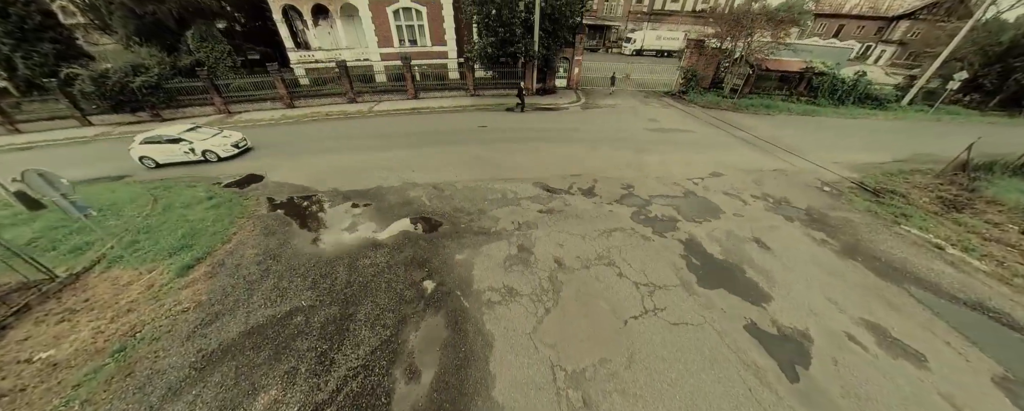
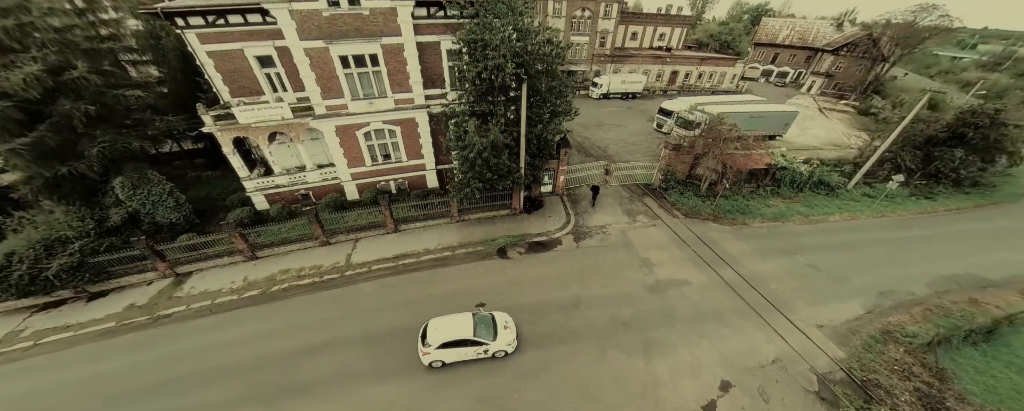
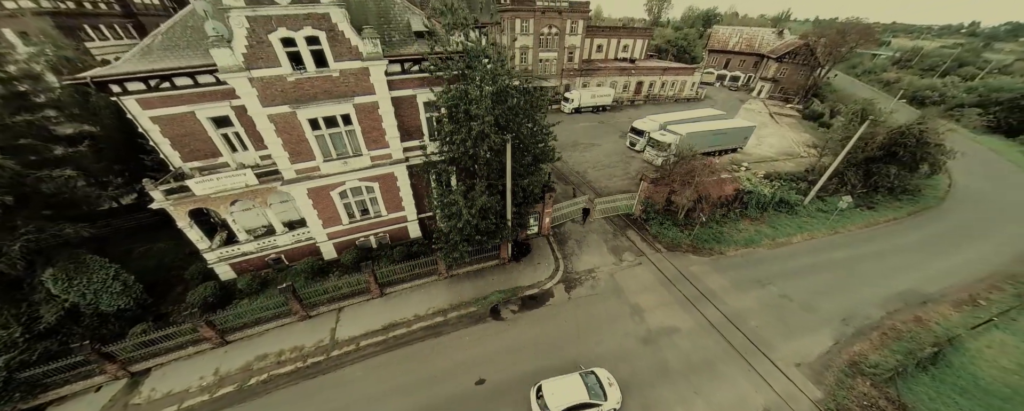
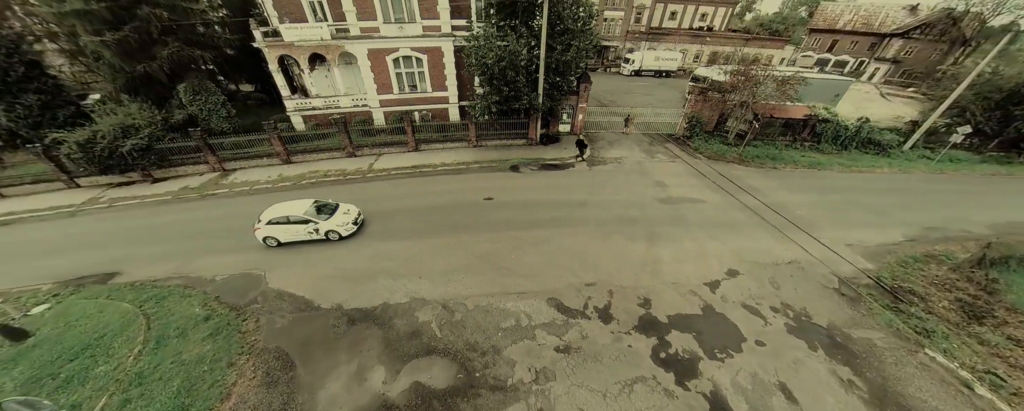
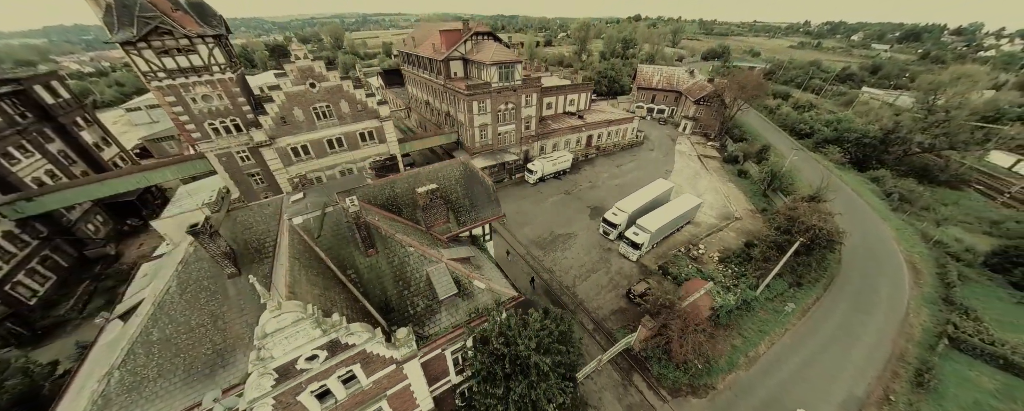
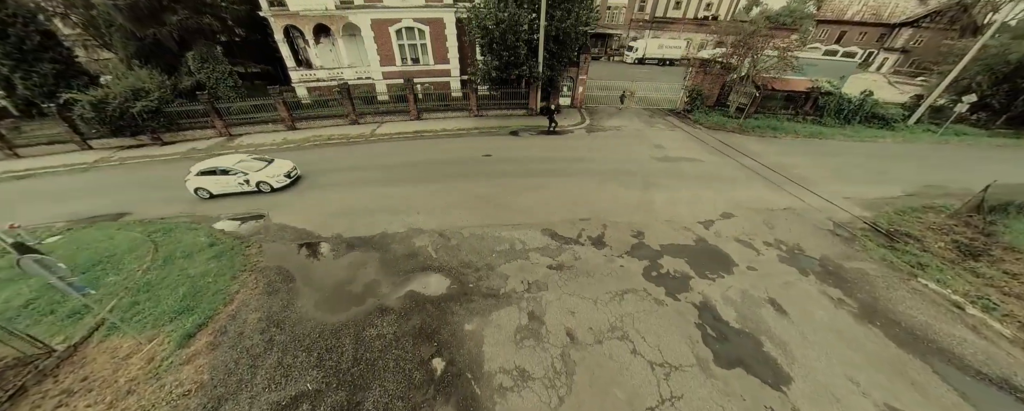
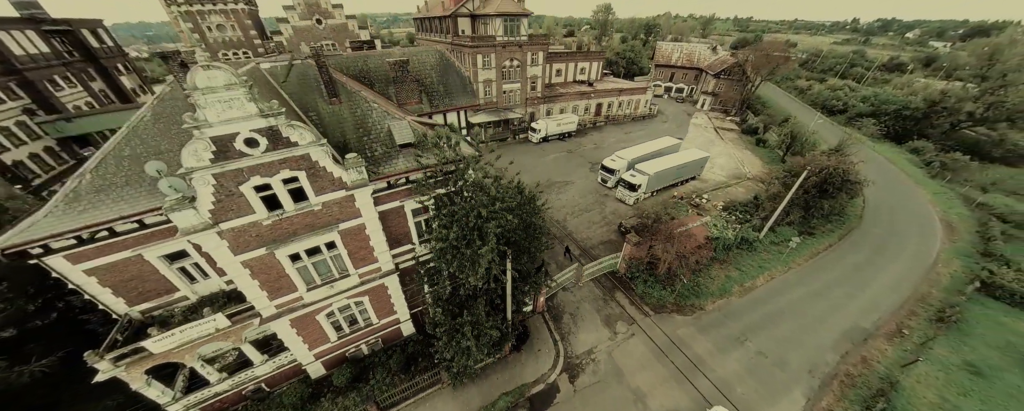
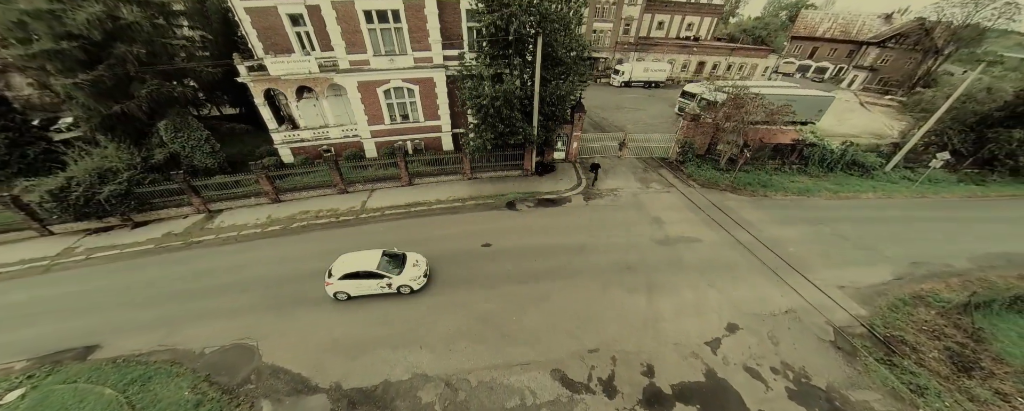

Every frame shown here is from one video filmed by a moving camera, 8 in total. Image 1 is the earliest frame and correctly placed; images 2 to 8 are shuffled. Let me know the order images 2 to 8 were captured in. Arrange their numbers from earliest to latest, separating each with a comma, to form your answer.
6, 4, 8, 2, 3, 7, 5
